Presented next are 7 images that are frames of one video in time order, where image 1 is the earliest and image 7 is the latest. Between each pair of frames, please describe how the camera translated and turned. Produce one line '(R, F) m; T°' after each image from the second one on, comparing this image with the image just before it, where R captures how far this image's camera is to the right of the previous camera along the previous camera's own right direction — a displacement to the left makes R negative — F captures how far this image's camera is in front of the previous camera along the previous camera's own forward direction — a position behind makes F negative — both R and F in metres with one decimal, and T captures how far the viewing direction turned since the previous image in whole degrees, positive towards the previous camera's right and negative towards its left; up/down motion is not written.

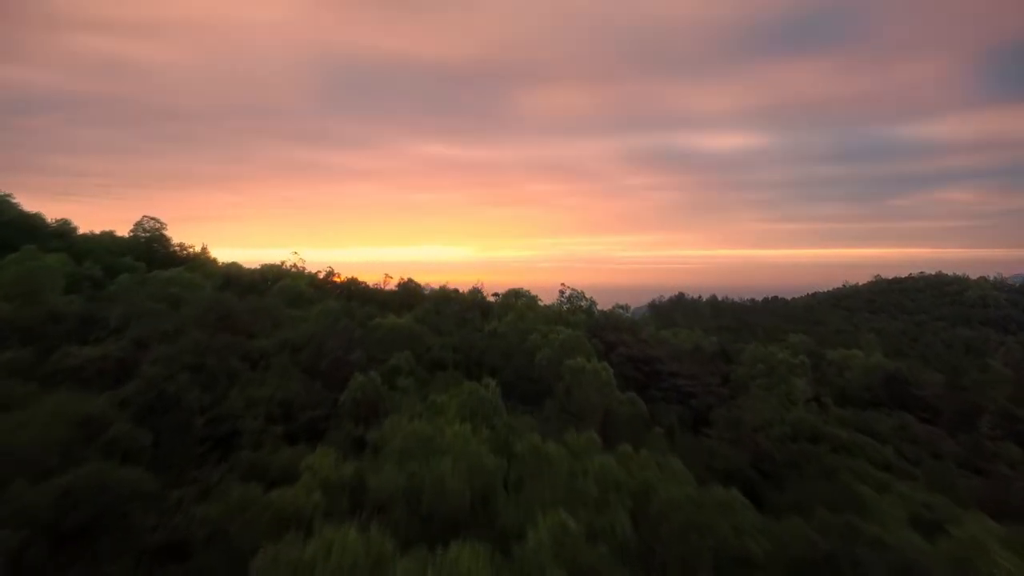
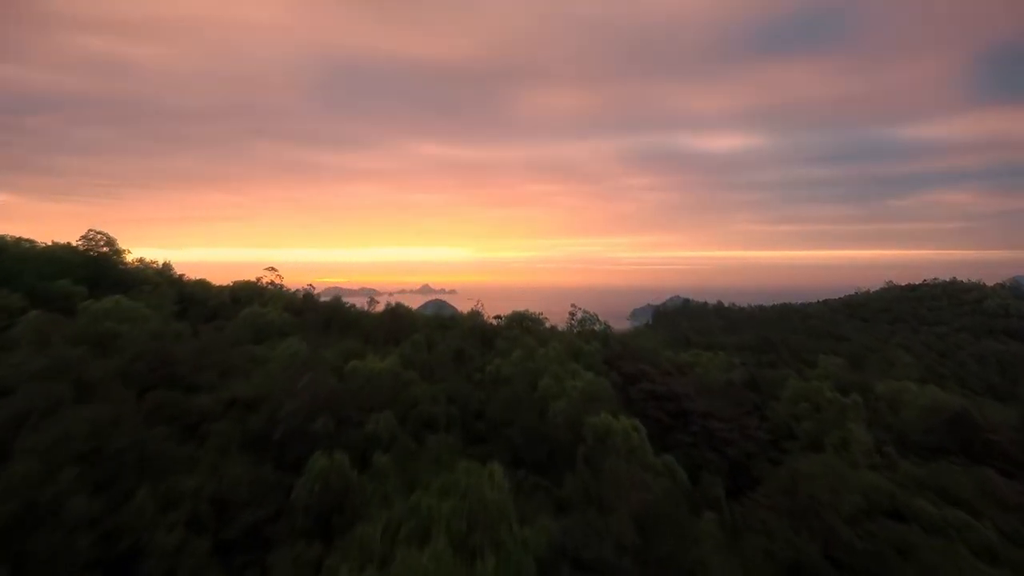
(-0.1, +1.9) m; 0°
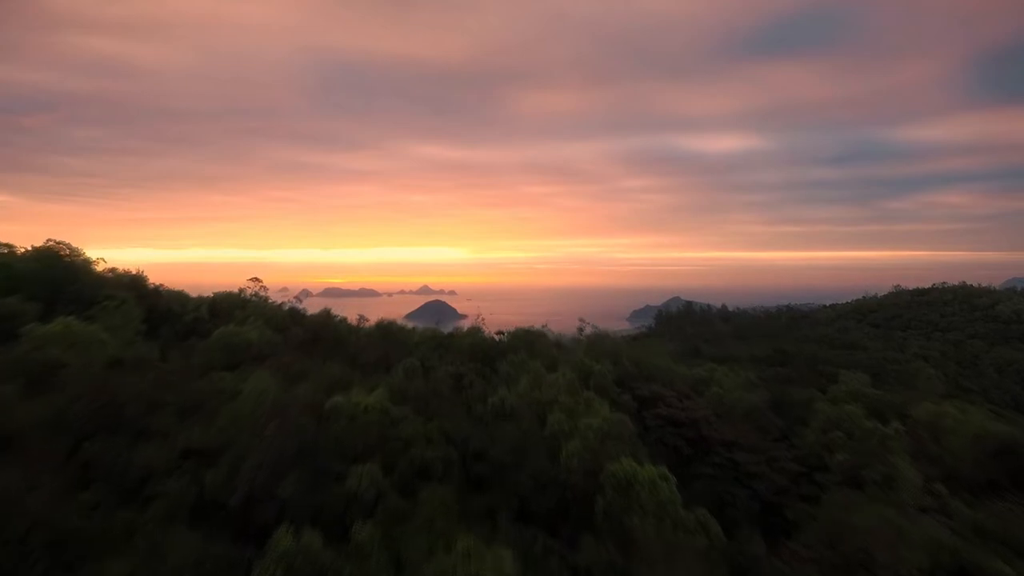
(0.0, +1.1) m; 0°
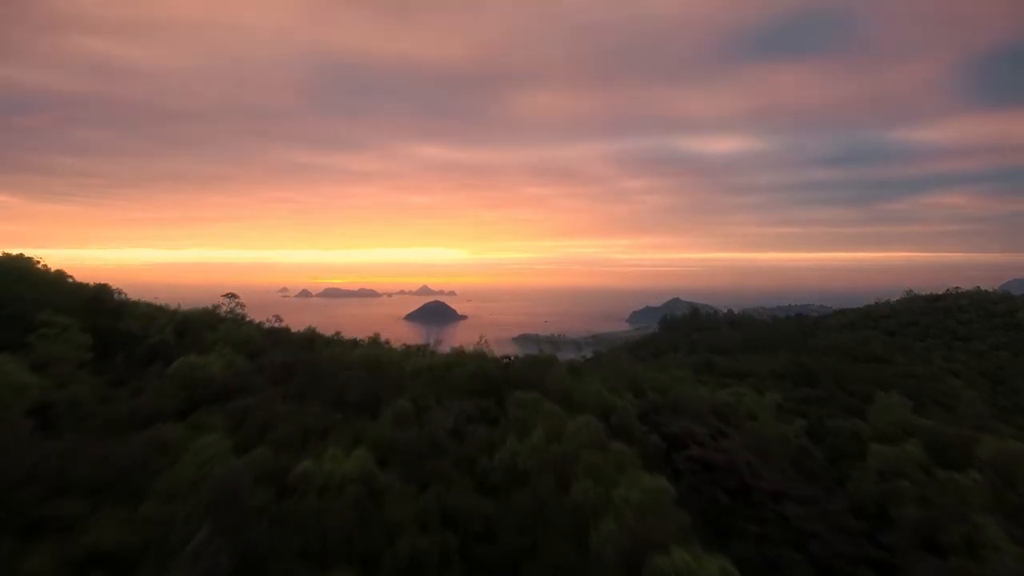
(-0.1, +1.6) m; 0°
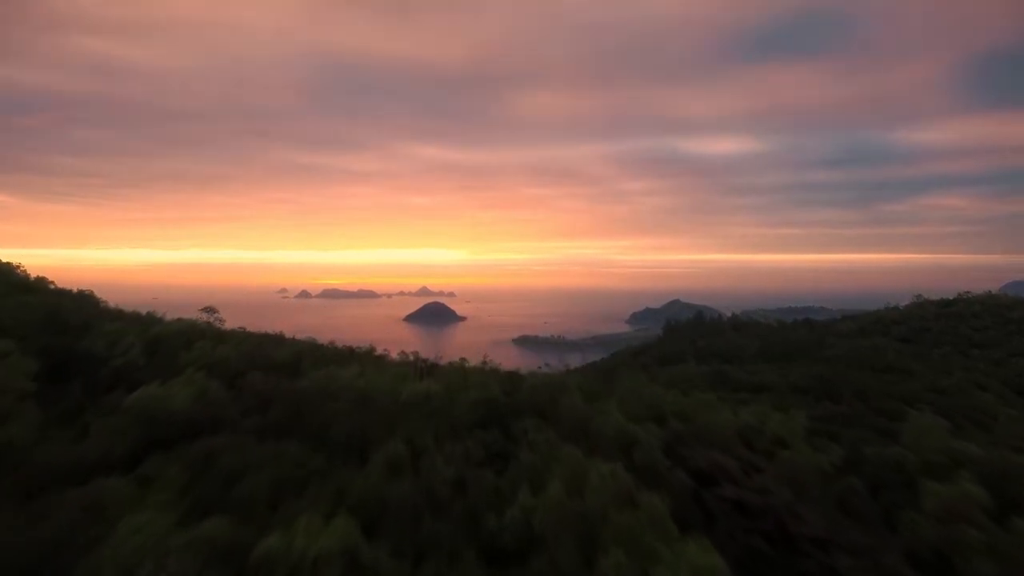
(-0.1, +1.1) m; 0°
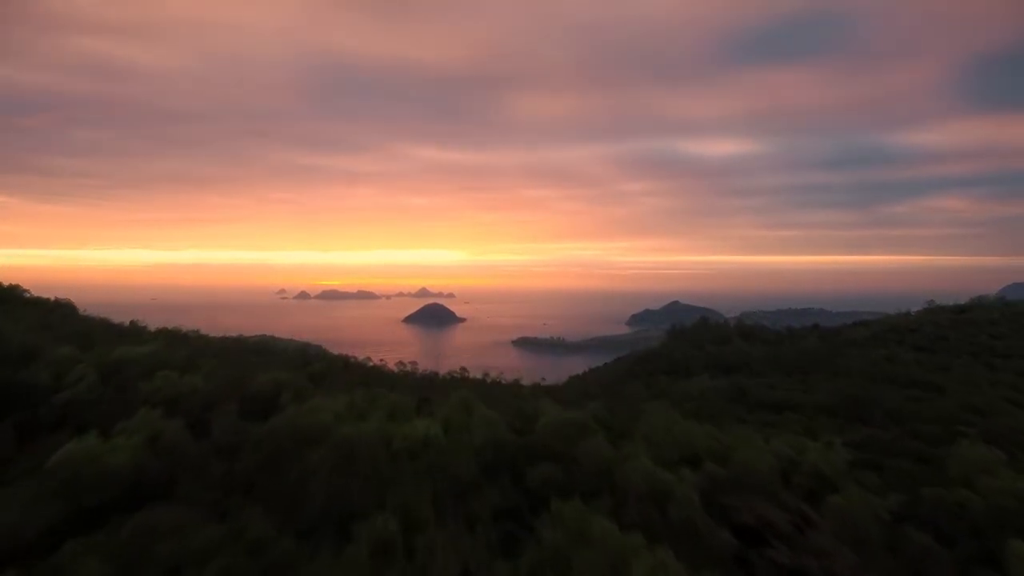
(-0.1, +1.4) m; 0°
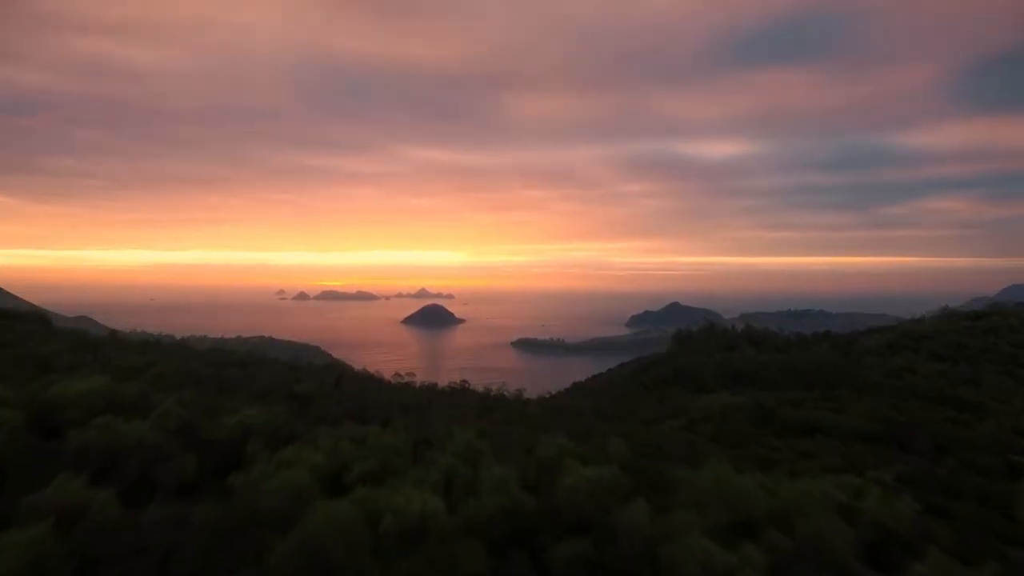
(-0.1, +1.6) m; 0°
